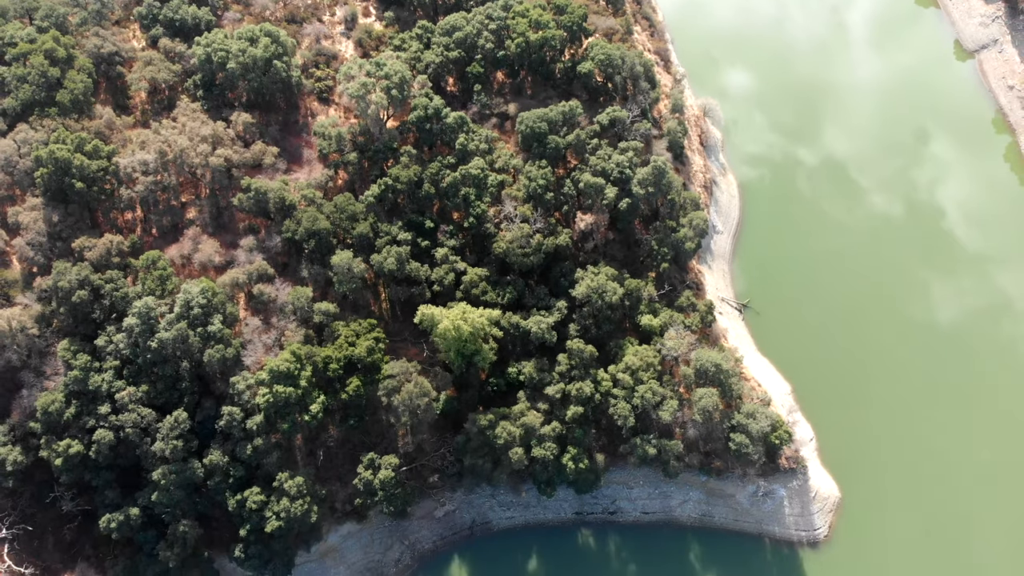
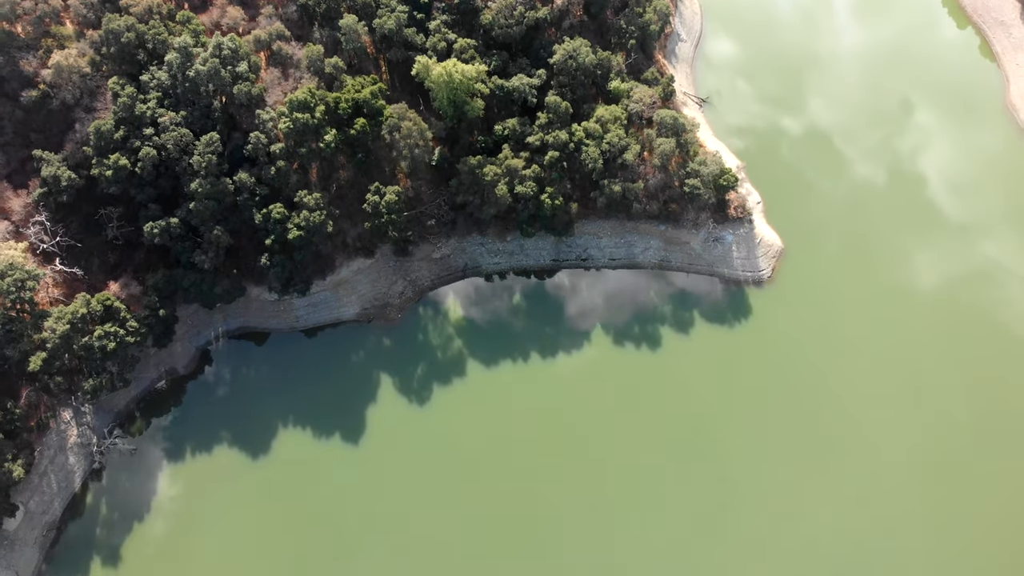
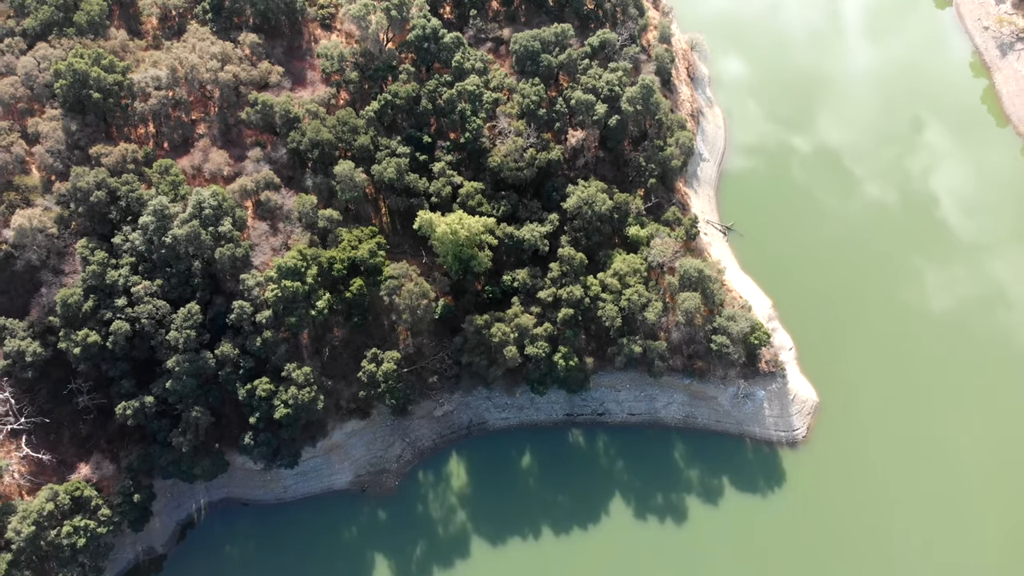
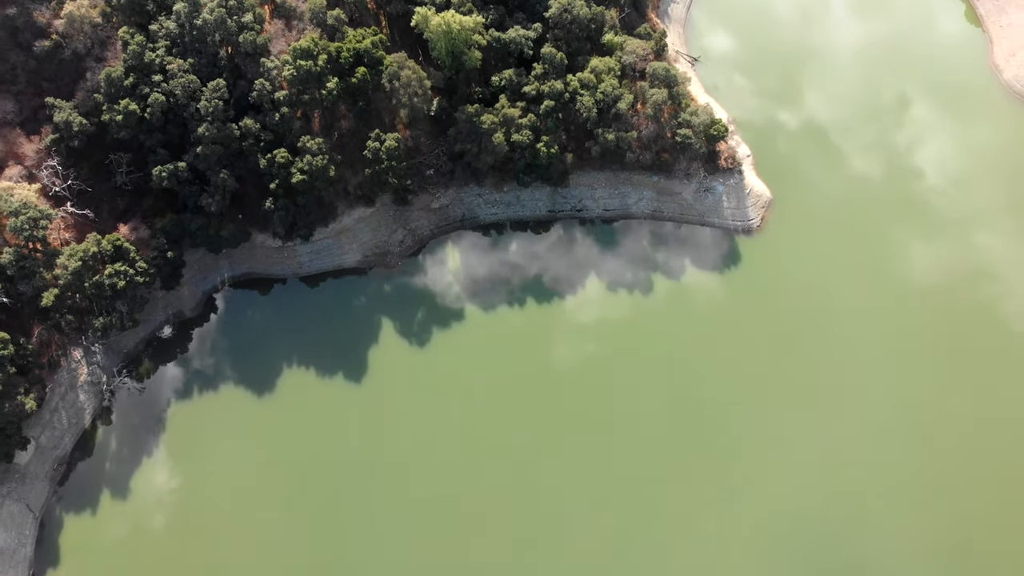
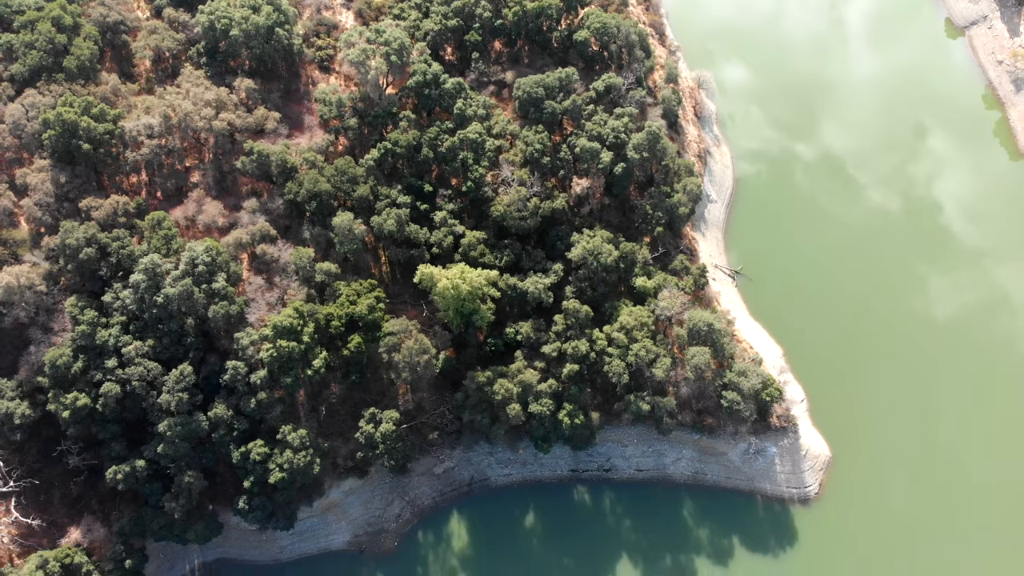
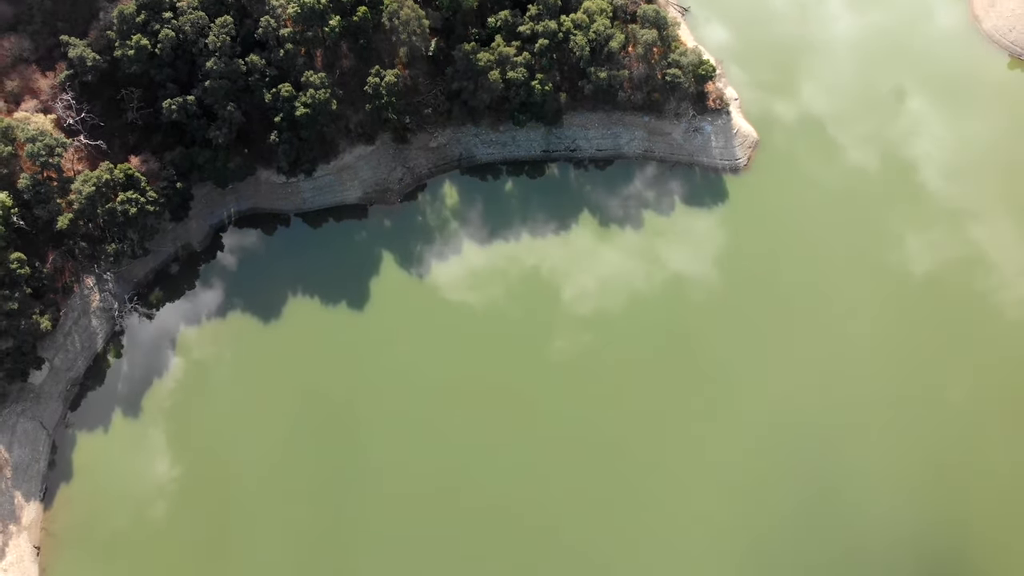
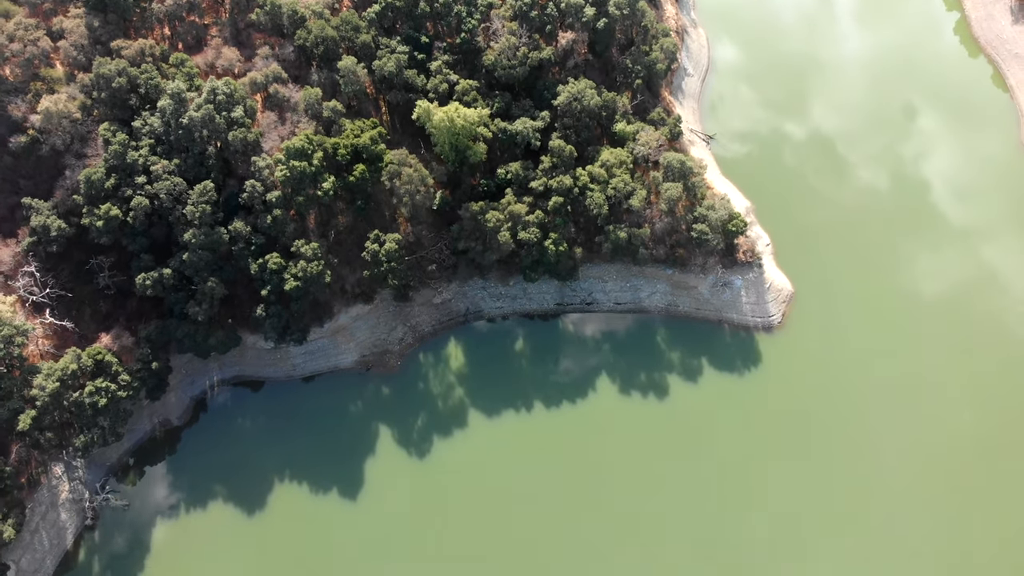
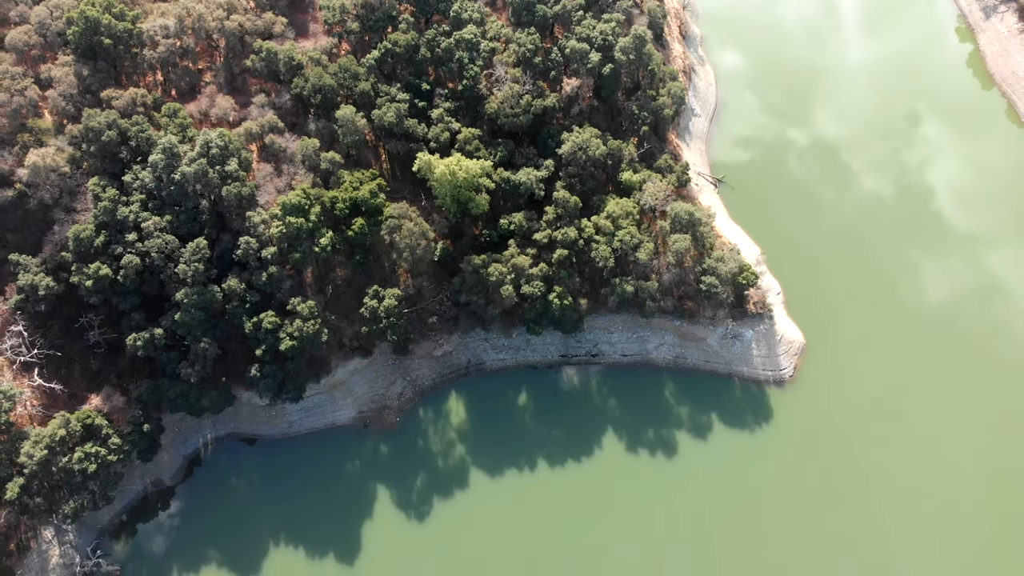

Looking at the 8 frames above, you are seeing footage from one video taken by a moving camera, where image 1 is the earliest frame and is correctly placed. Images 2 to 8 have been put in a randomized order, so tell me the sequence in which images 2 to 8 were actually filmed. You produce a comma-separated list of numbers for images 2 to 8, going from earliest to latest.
5, 3, 8, 7, 2, 4, 6
